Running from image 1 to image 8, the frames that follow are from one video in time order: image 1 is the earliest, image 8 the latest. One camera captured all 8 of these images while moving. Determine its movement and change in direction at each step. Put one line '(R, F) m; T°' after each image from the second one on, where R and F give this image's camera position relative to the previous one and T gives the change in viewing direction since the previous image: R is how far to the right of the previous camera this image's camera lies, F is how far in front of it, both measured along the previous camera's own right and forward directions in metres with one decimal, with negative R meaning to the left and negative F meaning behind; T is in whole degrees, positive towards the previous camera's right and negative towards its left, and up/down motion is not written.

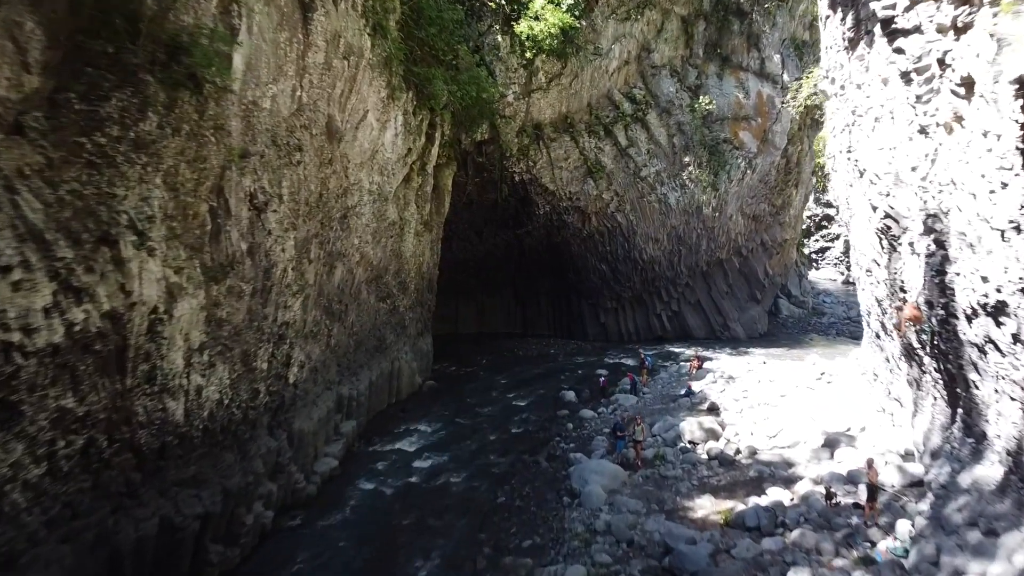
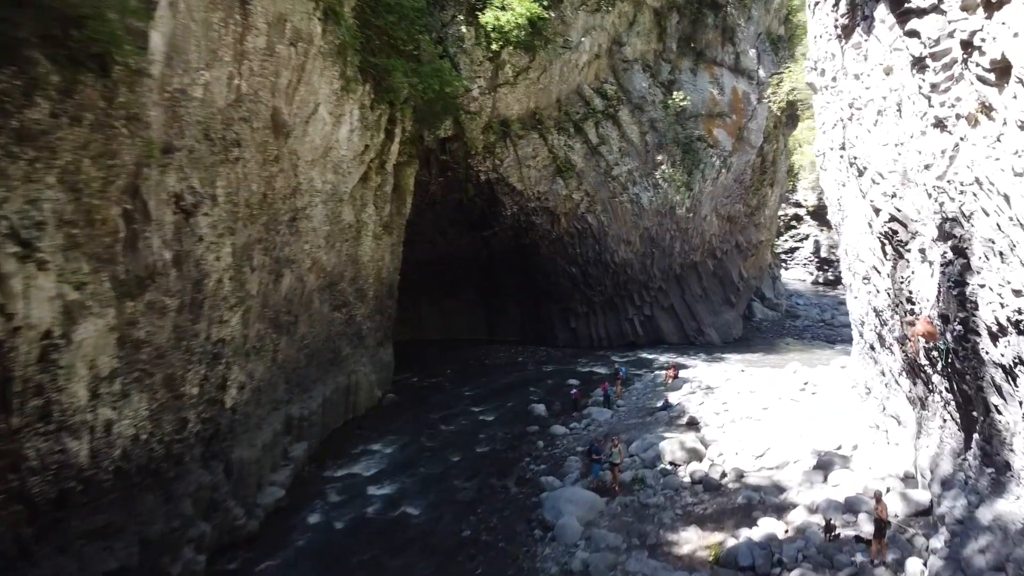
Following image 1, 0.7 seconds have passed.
(0.0, +0.7) m; +2°
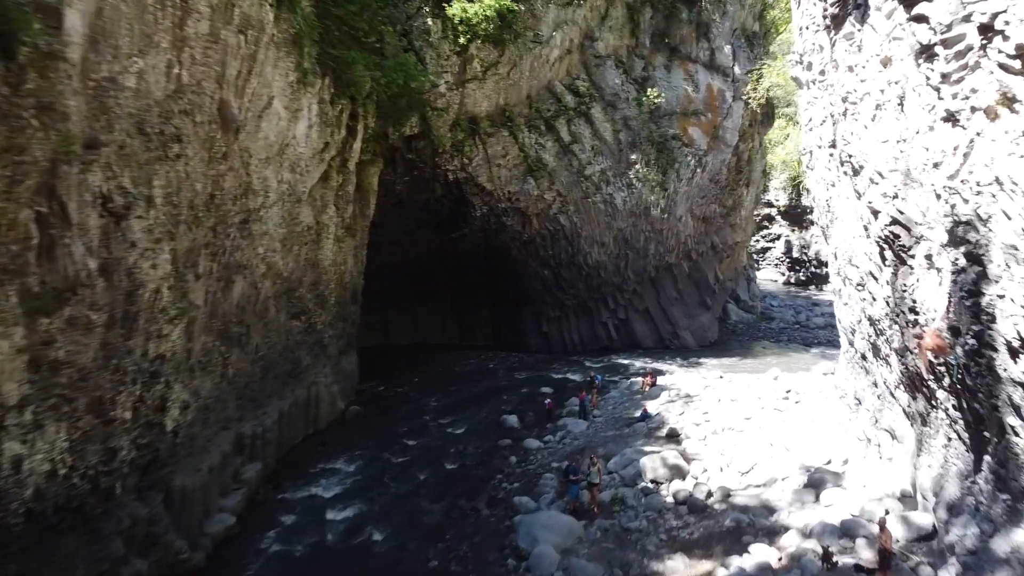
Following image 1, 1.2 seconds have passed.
(0.0, +0.5) m; +2°
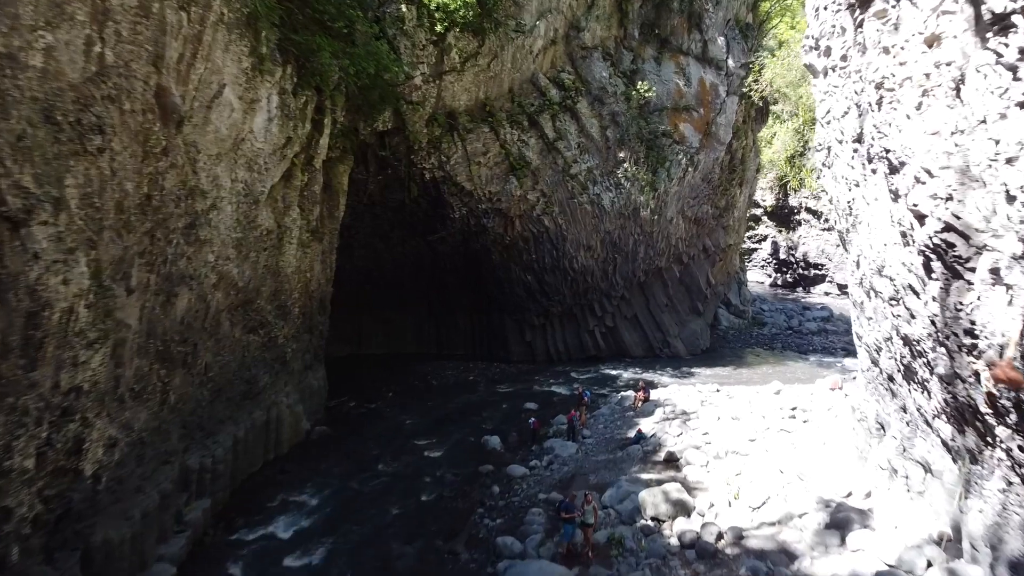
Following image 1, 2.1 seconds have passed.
(0.0, +0.9) m; +1°
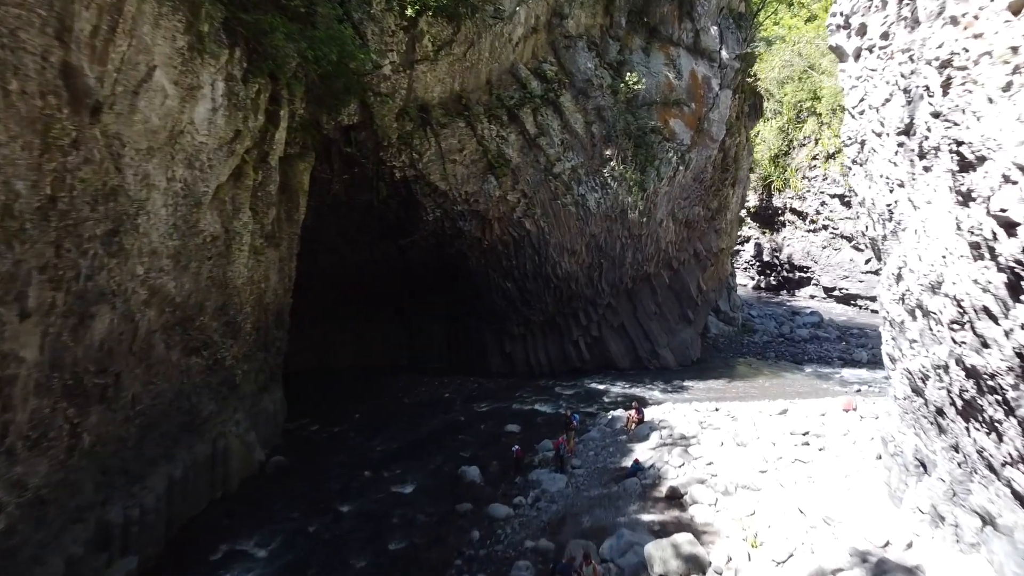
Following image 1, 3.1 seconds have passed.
(-0.1, +1.0) m; +2°
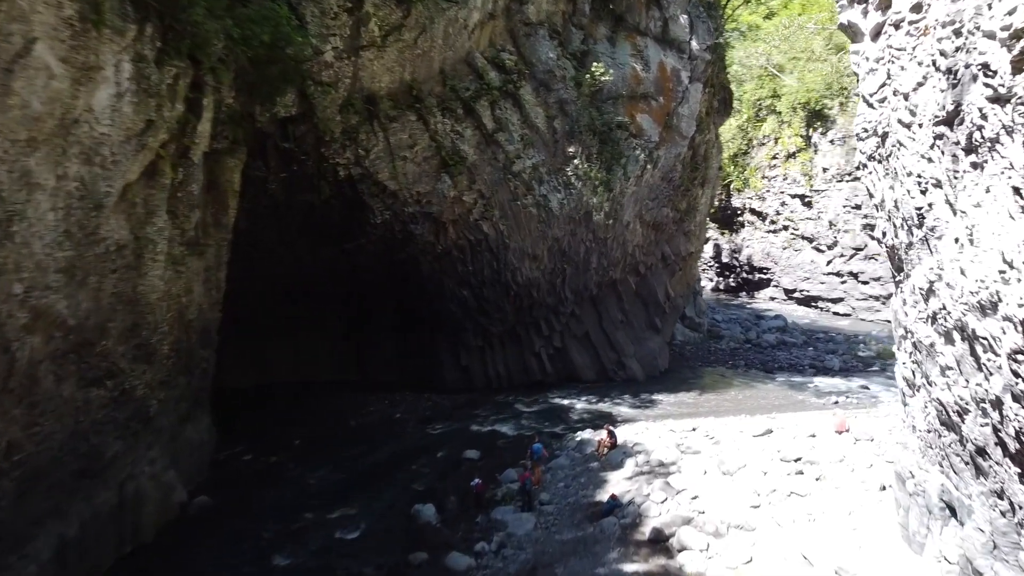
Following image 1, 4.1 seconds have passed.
(-0.1, +1.0) m; +3°
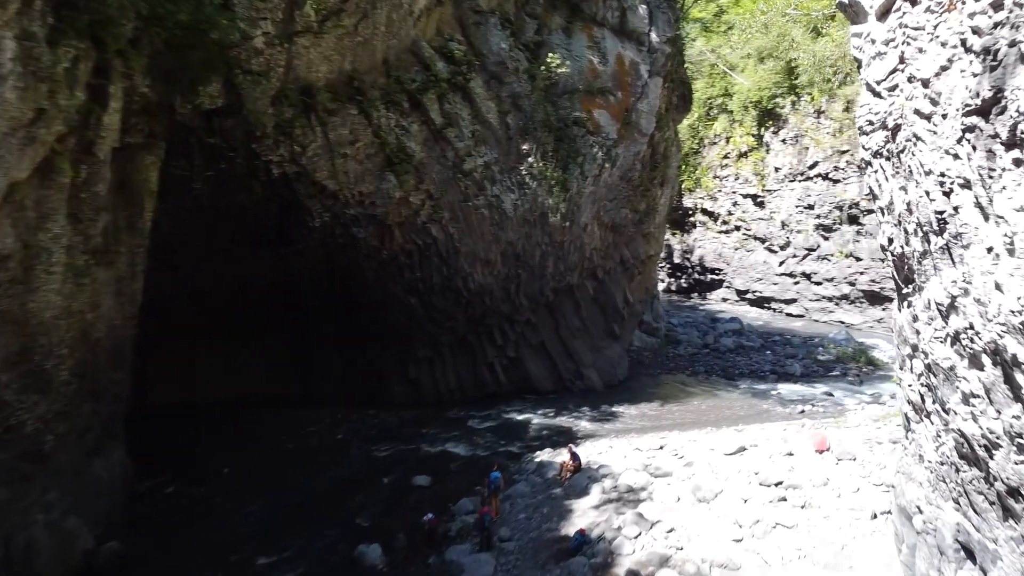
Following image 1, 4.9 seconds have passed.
(-0.1, +0.8) m; +4°
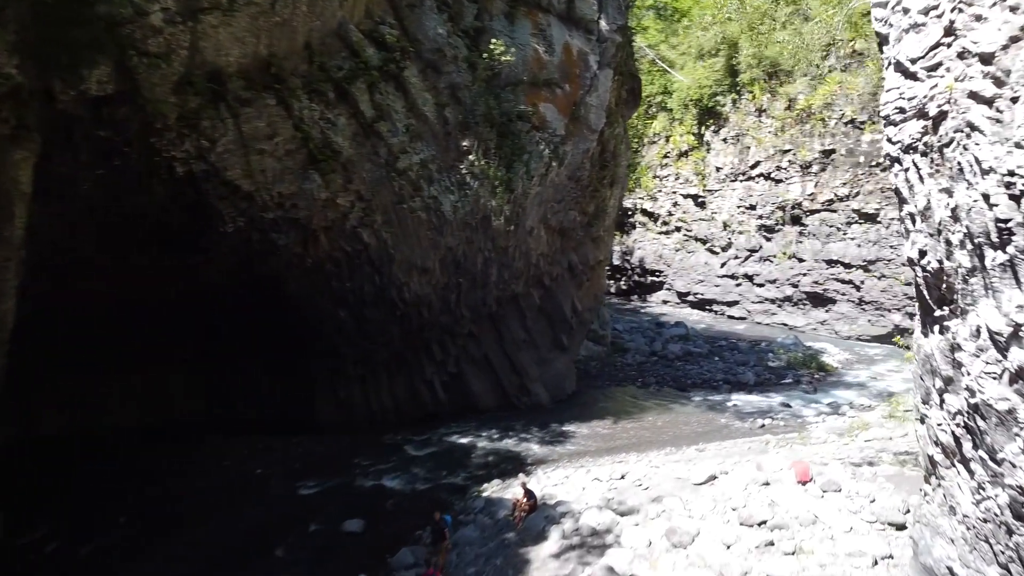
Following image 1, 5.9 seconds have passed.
(-0.1, +1.0) m; +5°
